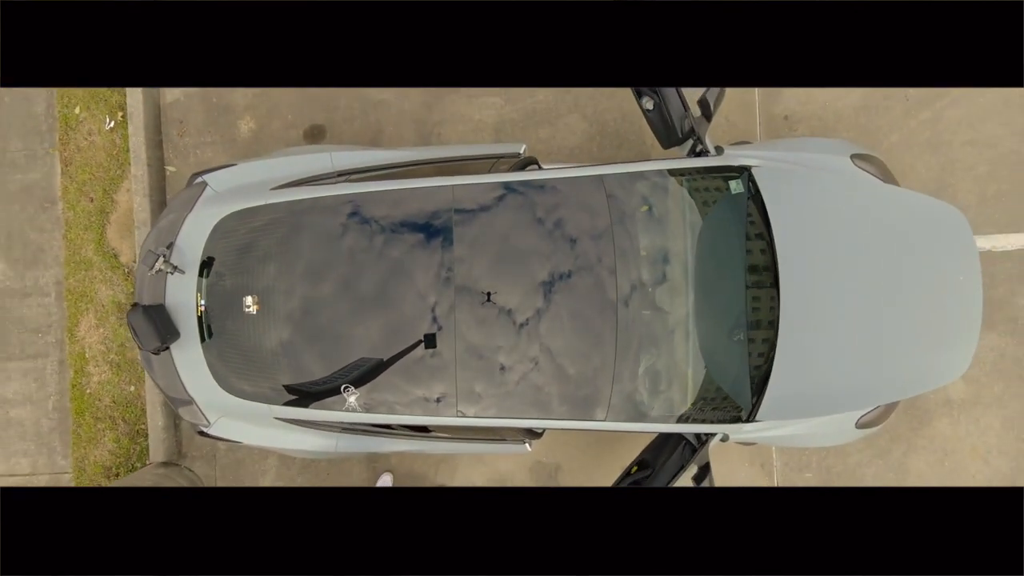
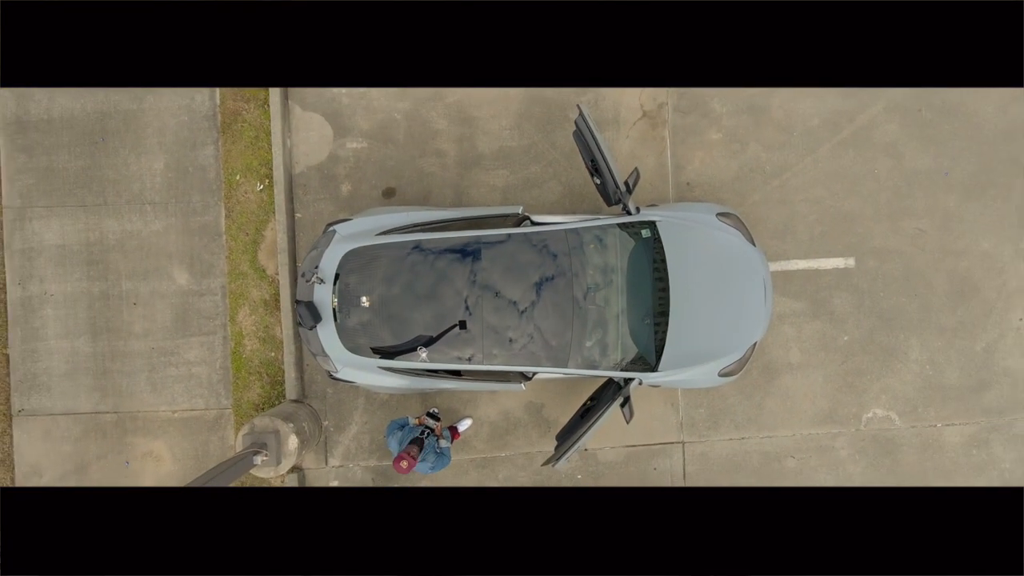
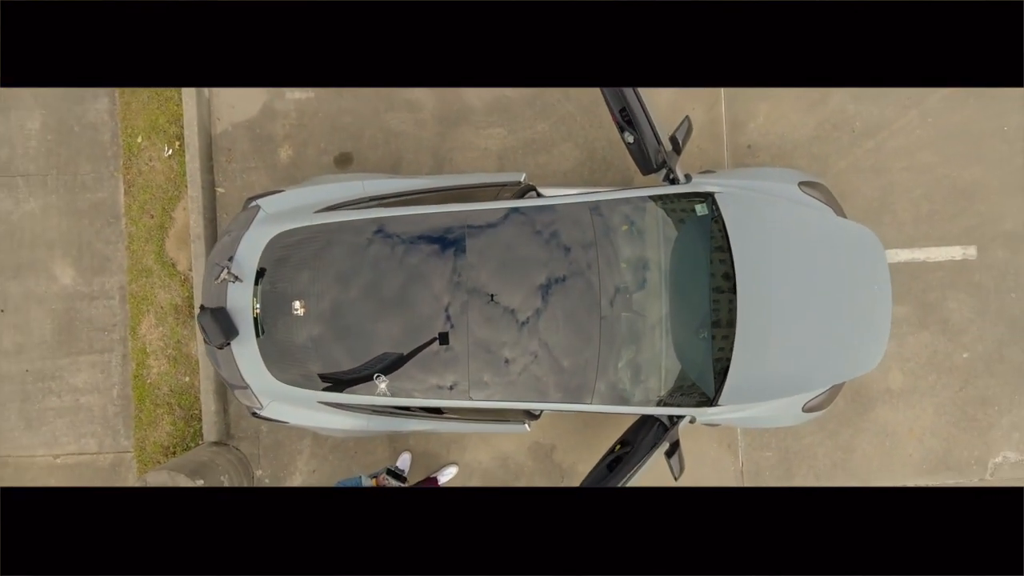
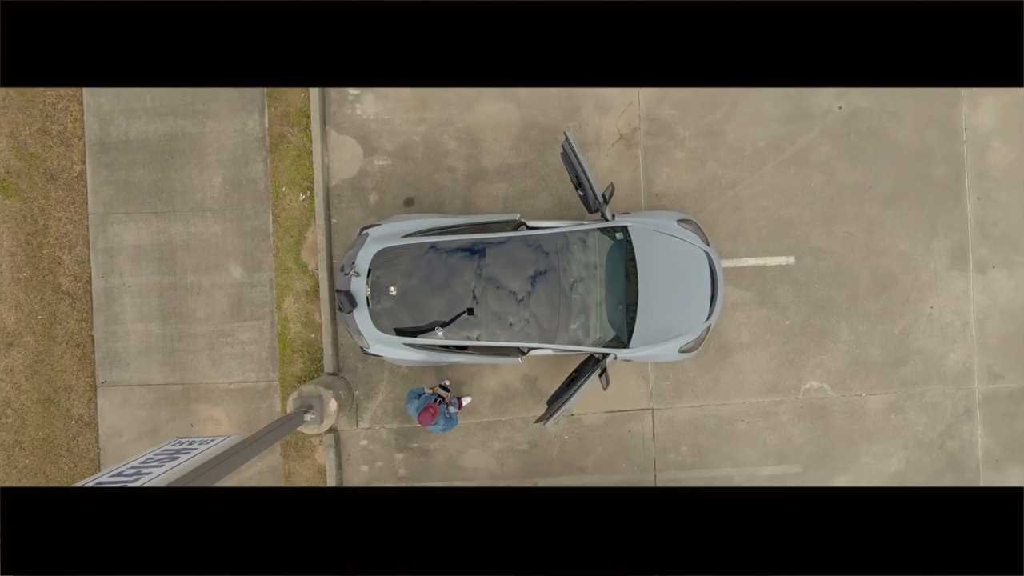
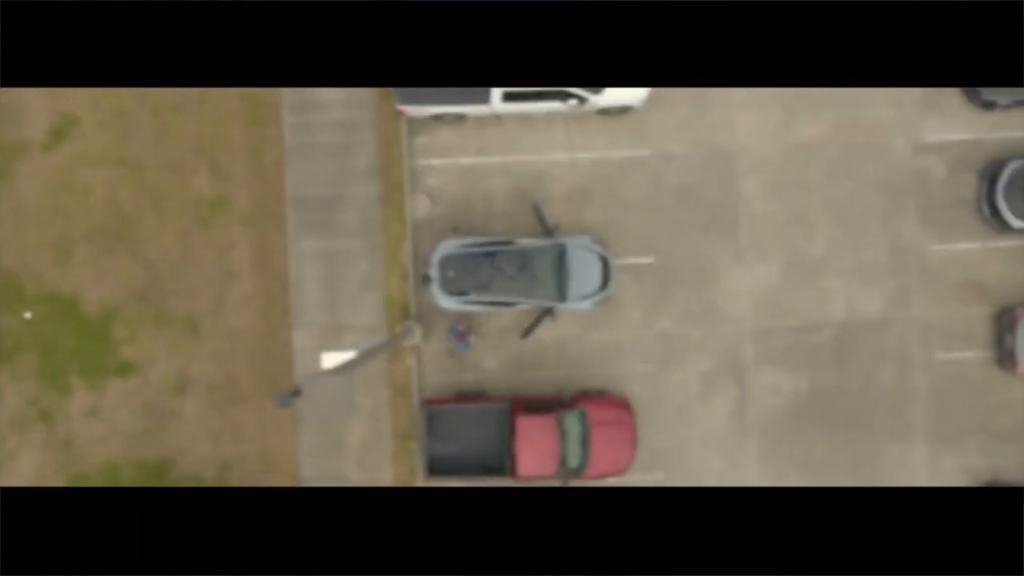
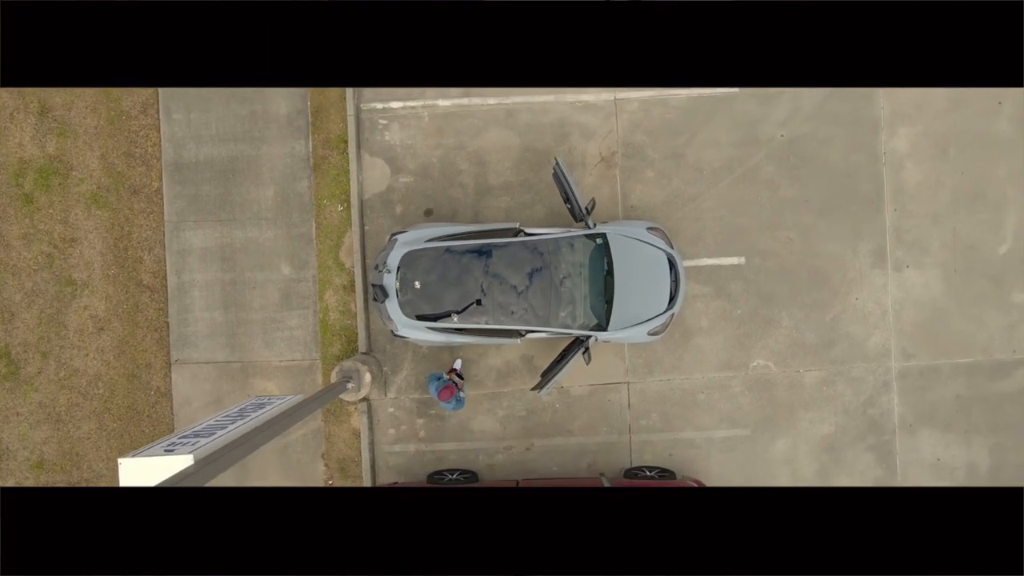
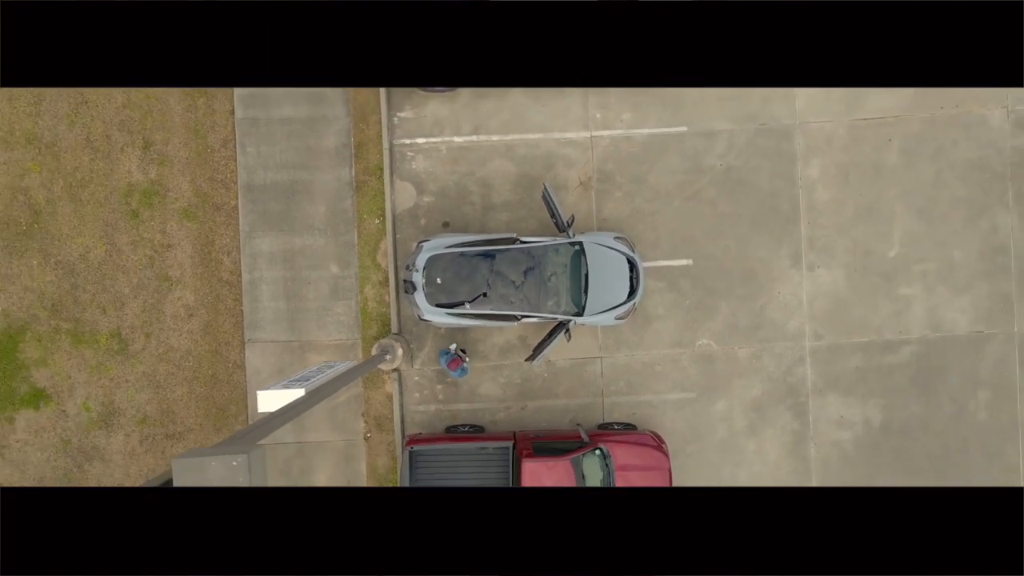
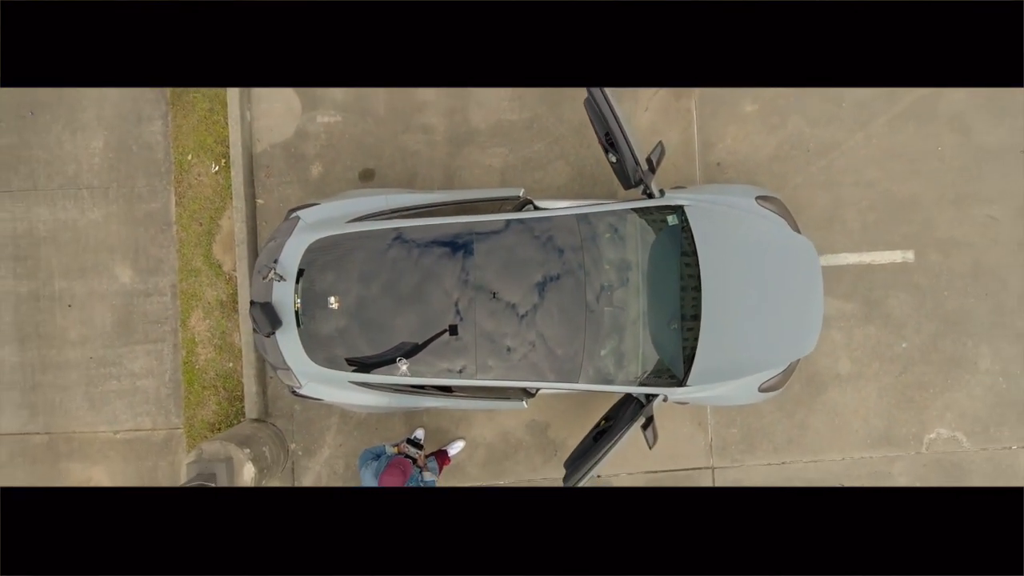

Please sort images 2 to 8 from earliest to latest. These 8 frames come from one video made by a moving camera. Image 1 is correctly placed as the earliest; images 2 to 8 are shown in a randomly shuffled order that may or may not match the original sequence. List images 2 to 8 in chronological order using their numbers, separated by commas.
3, 8, 2, 4, 6, 7, 5
